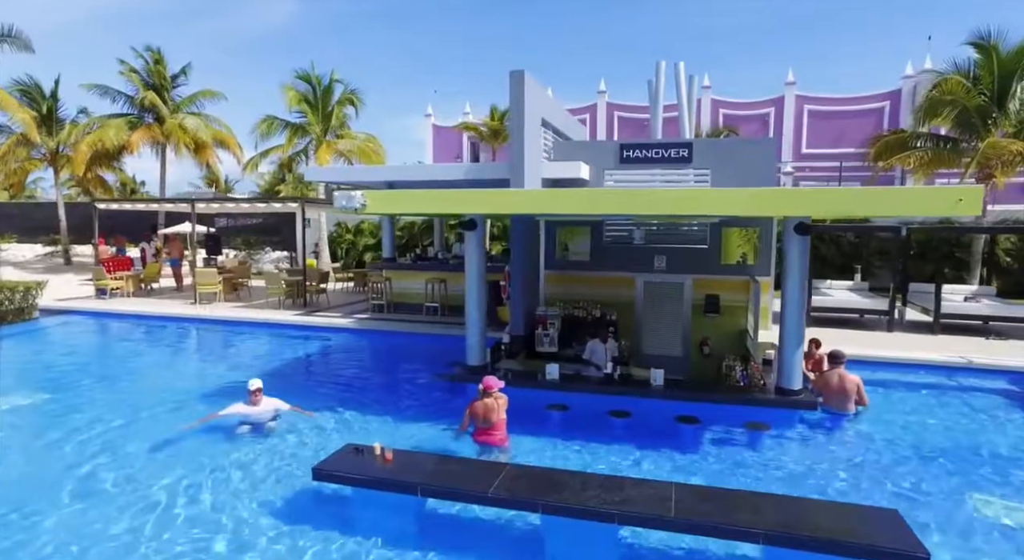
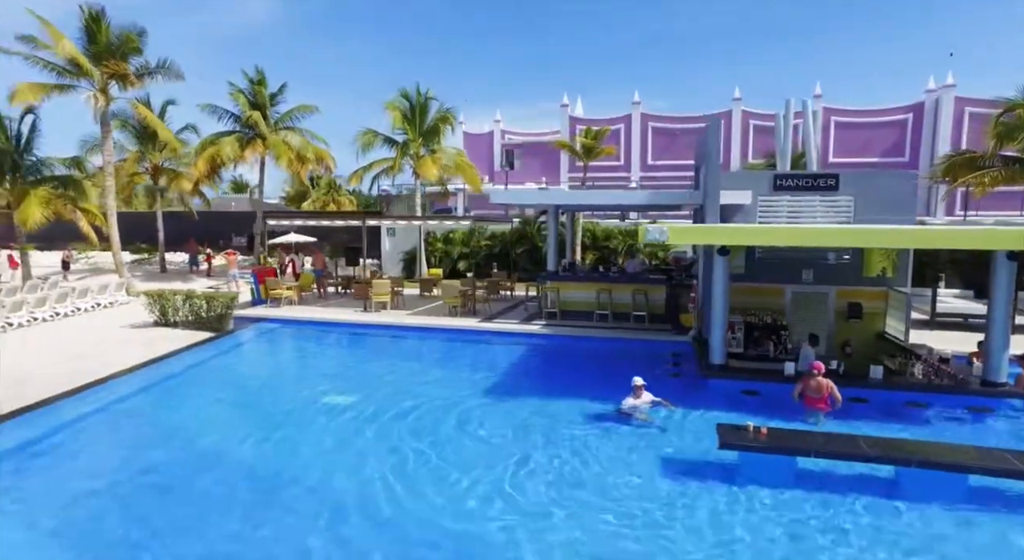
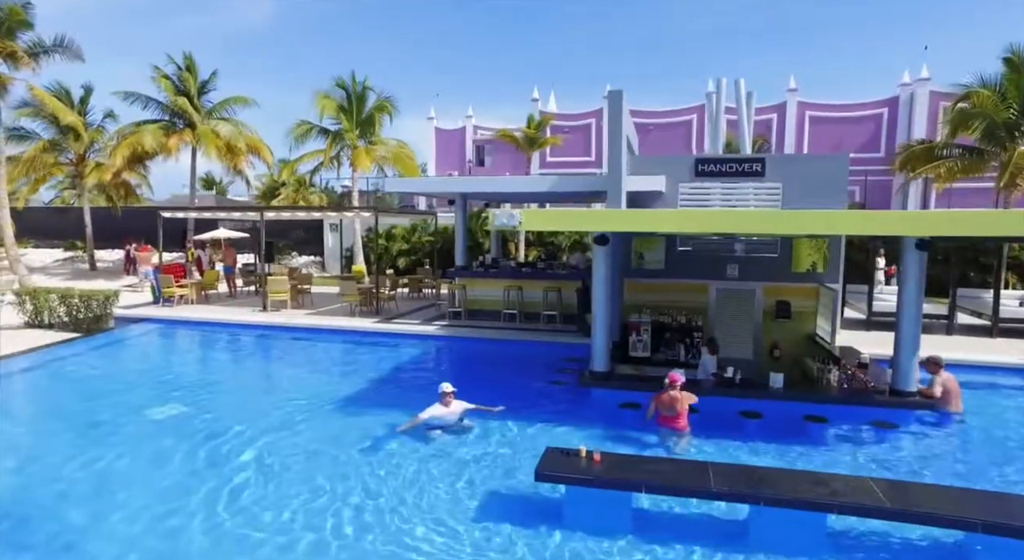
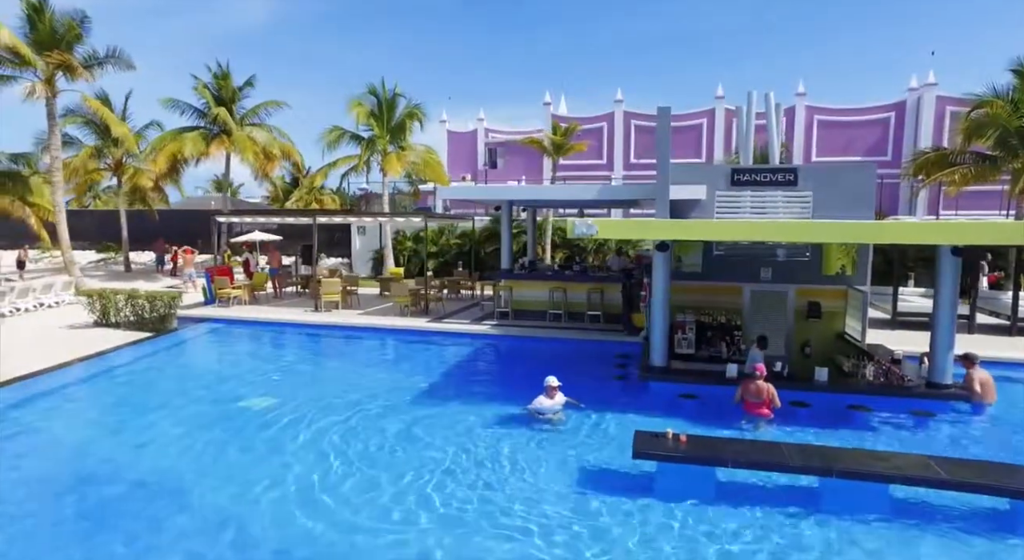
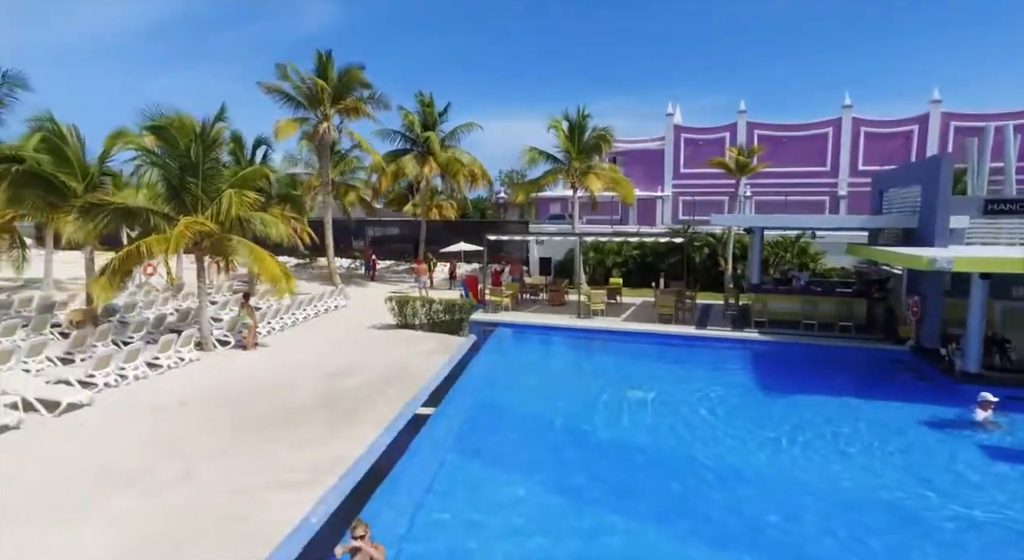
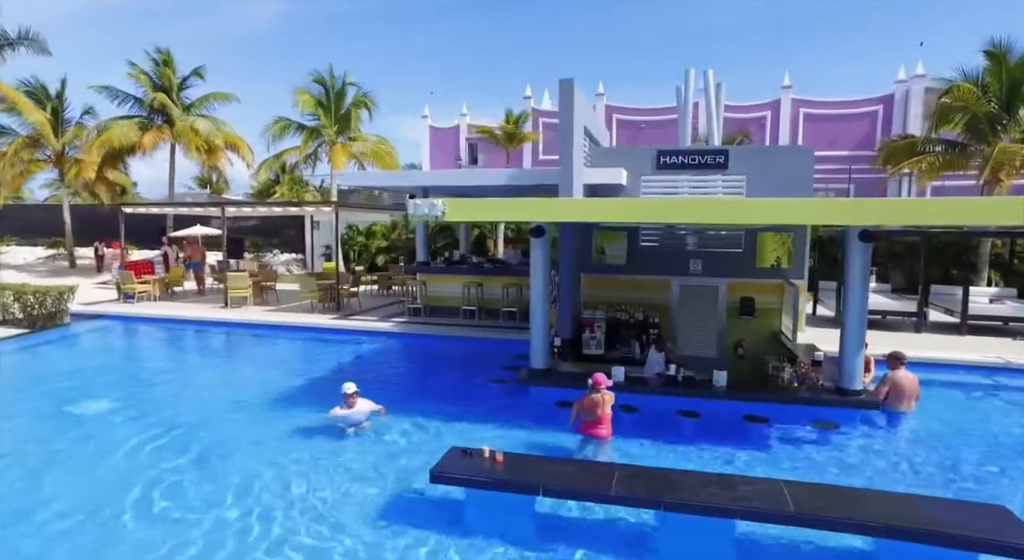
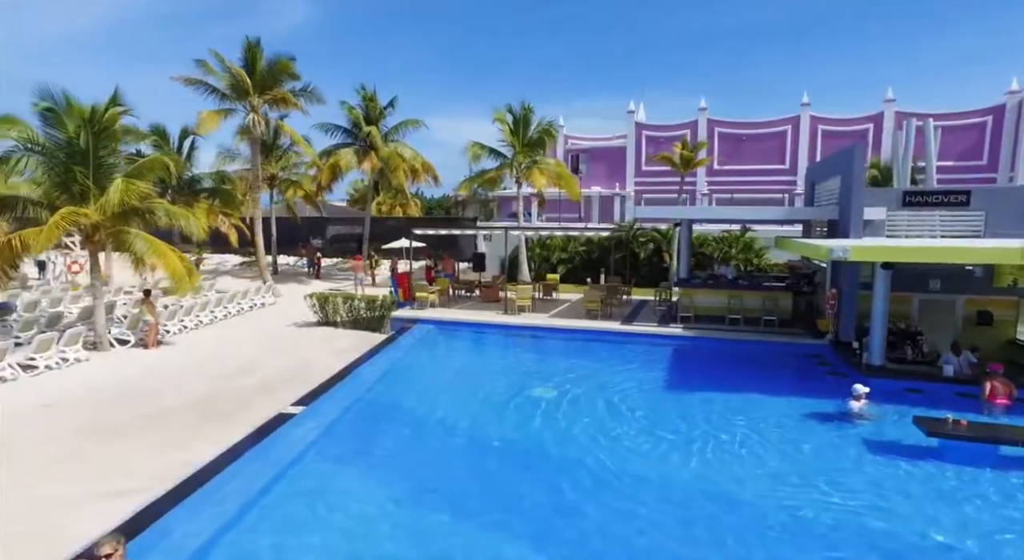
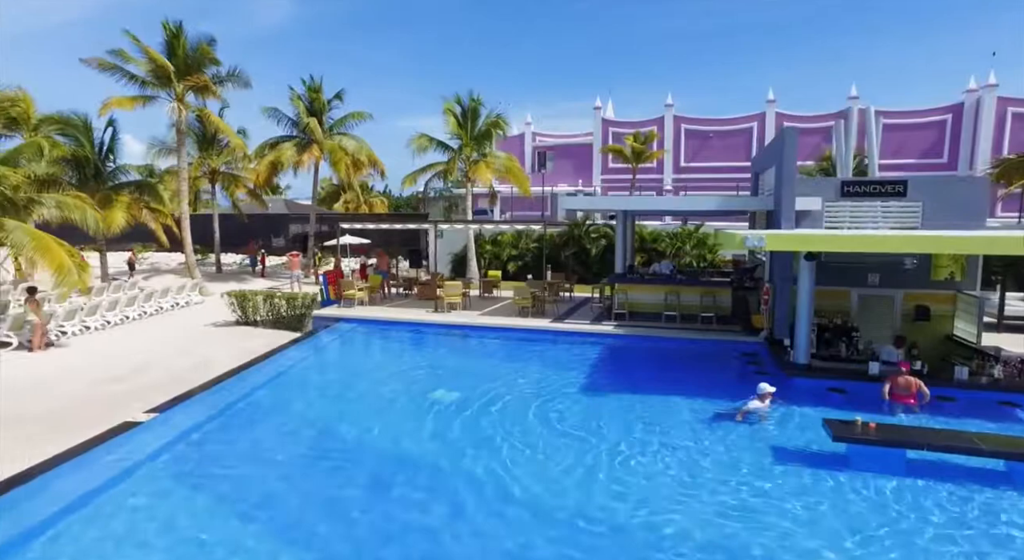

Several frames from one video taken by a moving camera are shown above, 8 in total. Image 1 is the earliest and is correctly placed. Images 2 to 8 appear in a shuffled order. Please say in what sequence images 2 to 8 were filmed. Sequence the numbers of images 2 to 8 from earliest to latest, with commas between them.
6, 3, 4, 2, 8, 7, 5
